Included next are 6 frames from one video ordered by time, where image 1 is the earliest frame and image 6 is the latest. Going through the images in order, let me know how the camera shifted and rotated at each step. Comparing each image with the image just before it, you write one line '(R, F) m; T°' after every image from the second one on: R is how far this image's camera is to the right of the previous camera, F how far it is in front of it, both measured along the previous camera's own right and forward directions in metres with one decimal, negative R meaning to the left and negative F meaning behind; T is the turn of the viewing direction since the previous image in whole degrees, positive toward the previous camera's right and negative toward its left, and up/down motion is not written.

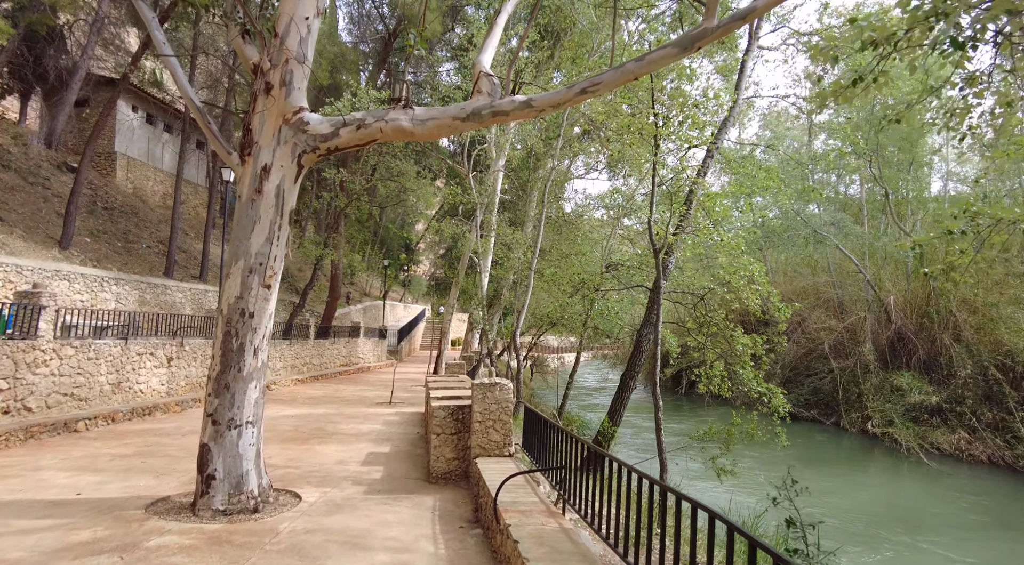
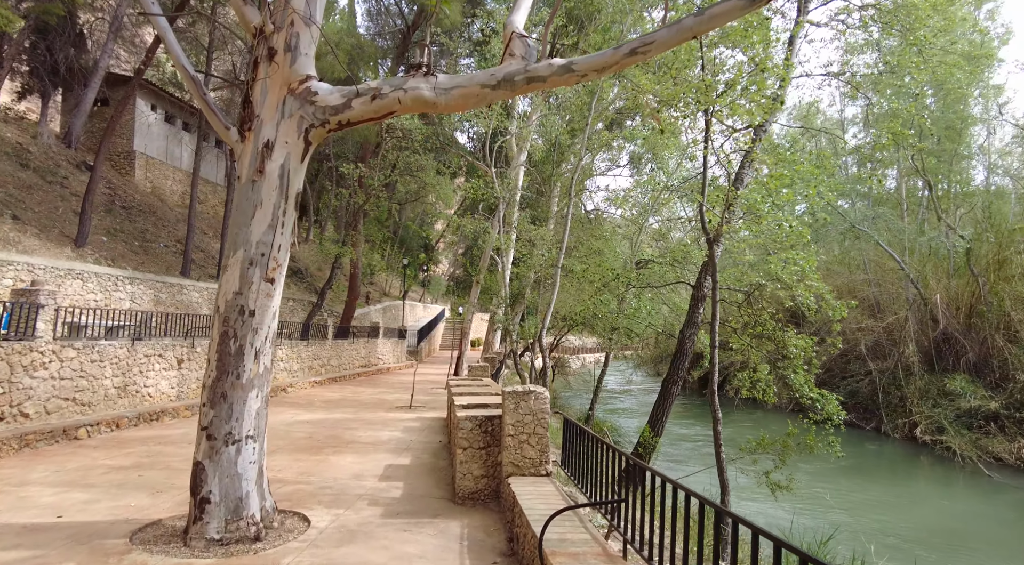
(-0.1, +0.6) m; -2°
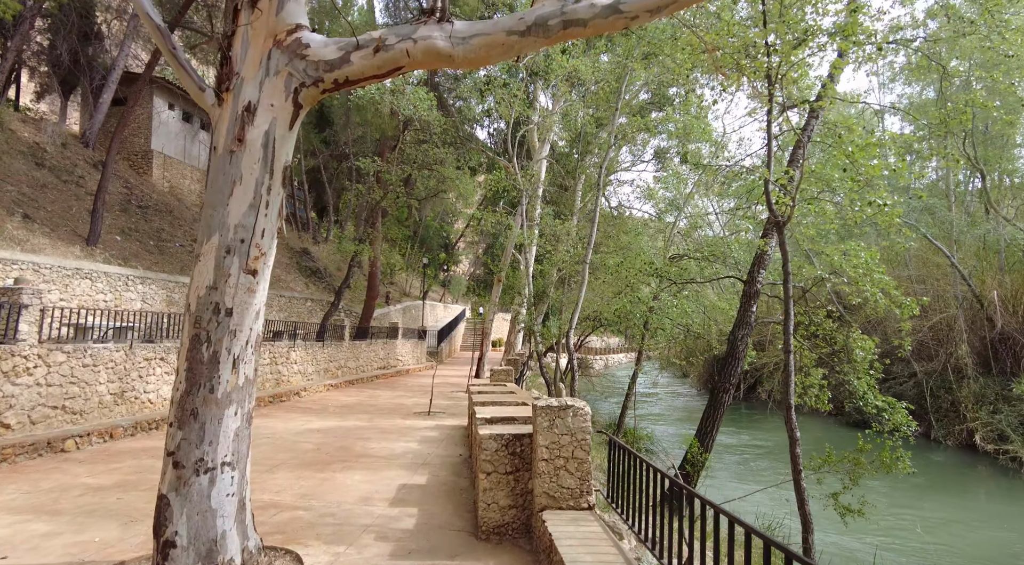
(-0.1, +0.7) m; -2°
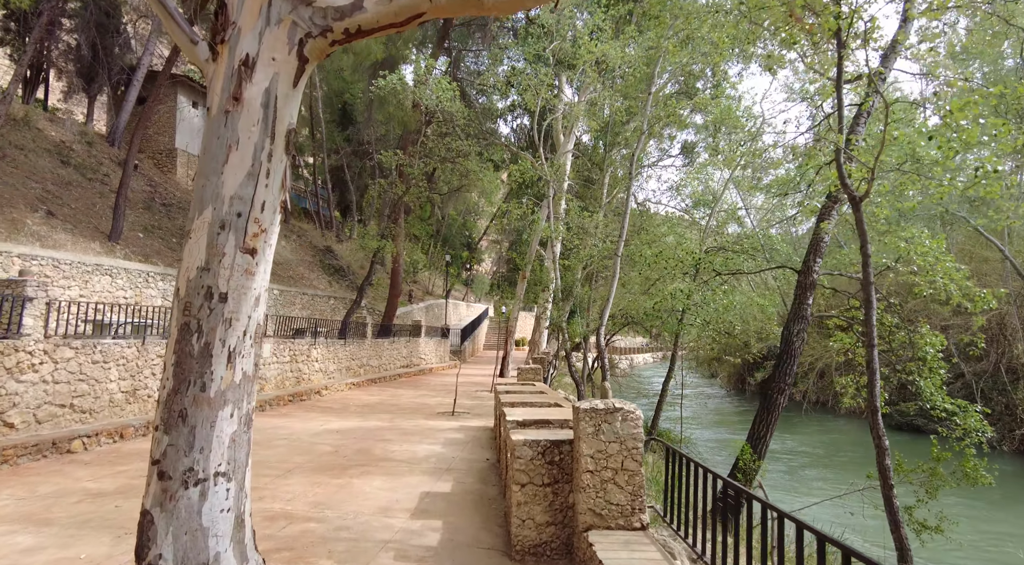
(-0.1, +0.5) m; -2°
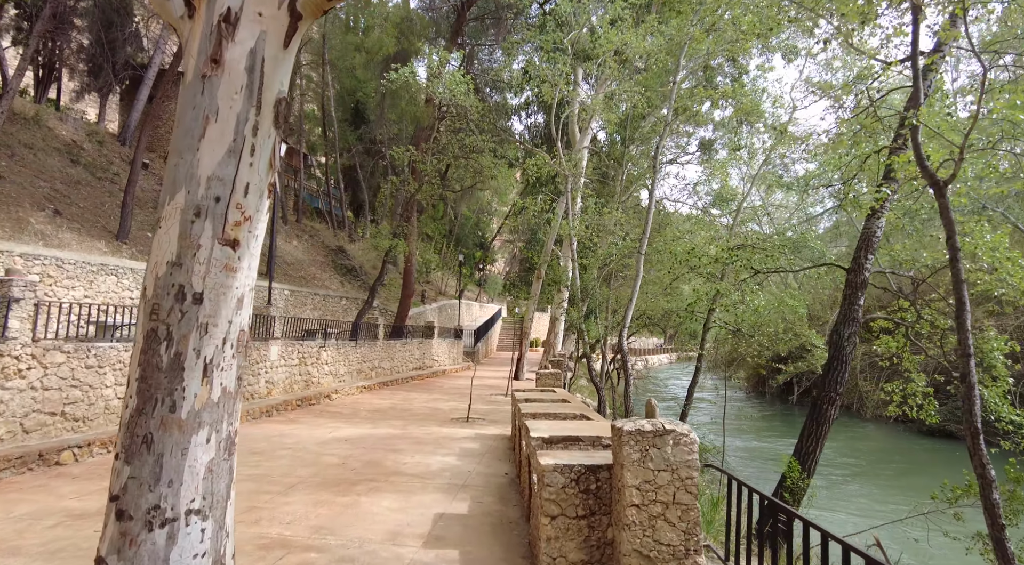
(-0.1, +0.5) m; -1°
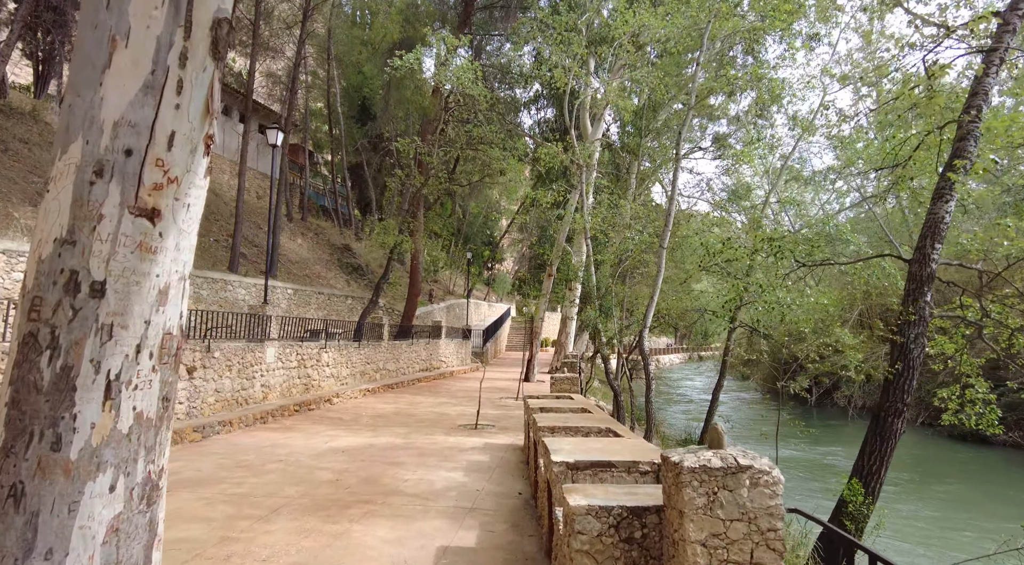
(0.0, +0.7) m; -1°
